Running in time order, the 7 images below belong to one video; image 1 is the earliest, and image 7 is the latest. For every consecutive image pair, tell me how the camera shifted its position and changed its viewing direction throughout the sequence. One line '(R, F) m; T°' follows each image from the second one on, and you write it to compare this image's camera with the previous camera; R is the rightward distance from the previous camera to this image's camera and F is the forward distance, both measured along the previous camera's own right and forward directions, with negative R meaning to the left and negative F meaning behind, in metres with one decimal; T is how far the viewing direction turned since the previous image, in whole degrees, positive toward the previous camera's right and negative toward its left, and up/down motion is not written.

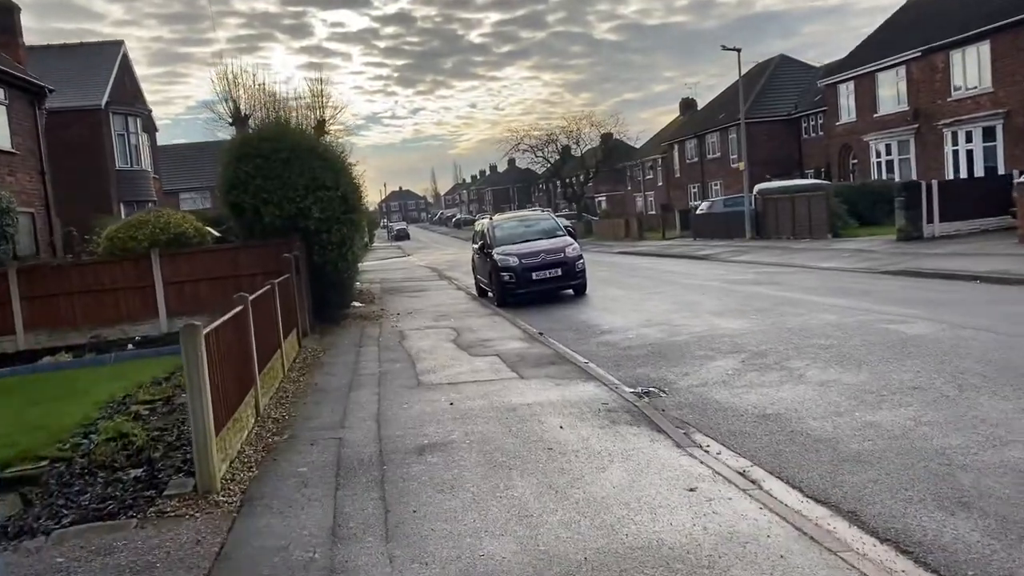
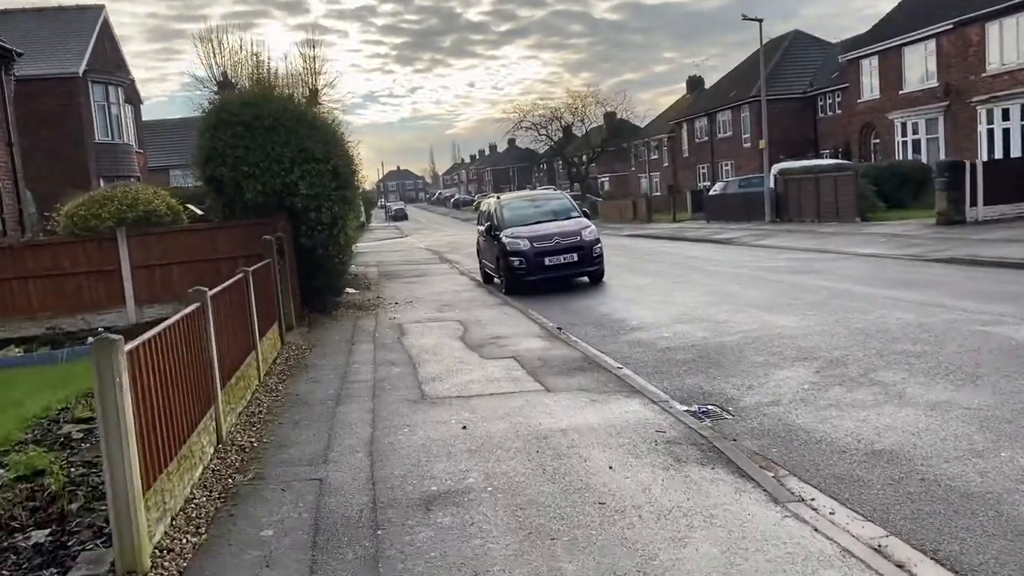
(-0.3, +1.7) m; 0°
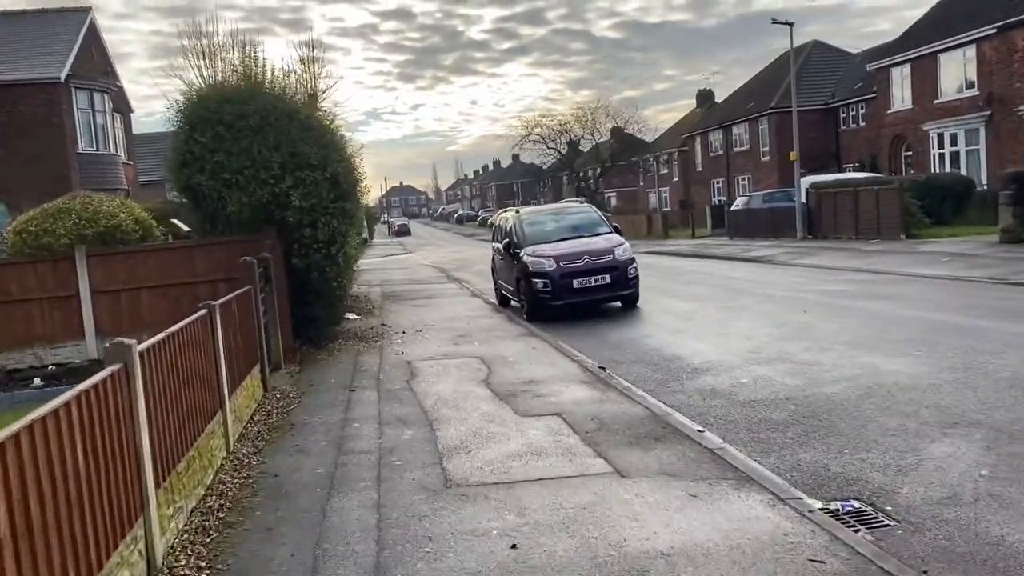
(-0.4, +2.1) m; 0°
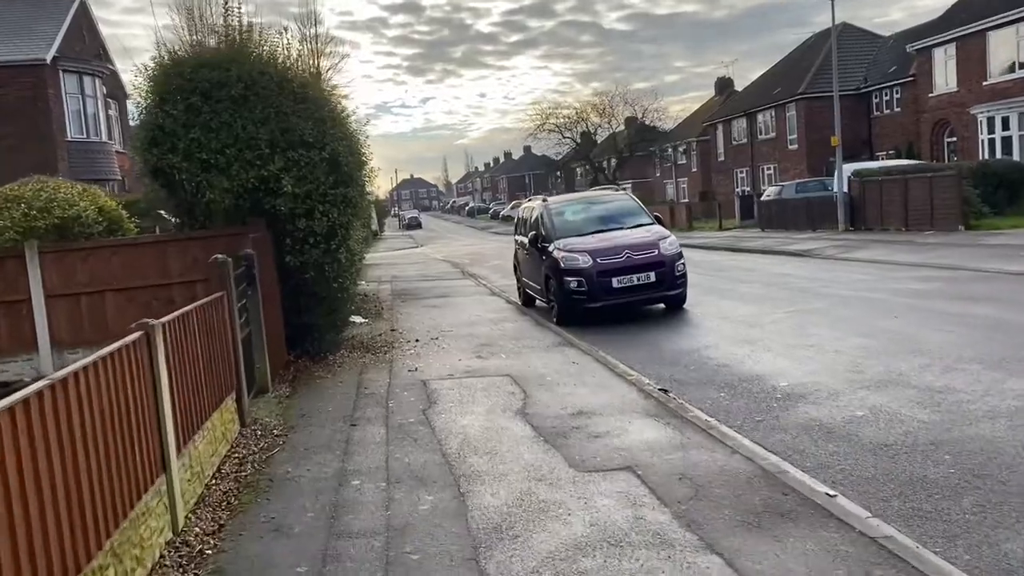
(-0.3, +1.9) m; -1°
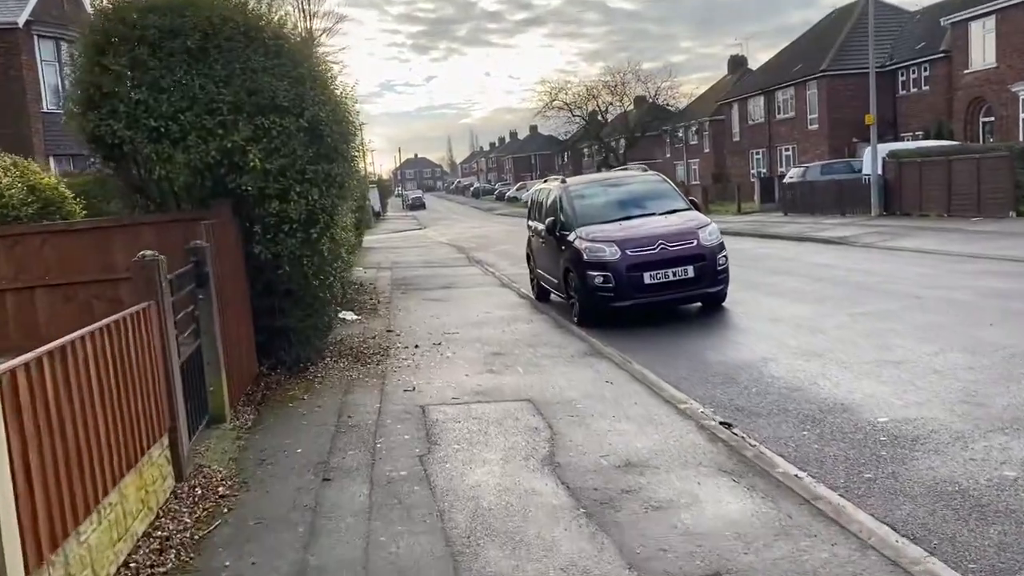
(-0.2, +1.8) m; 0°
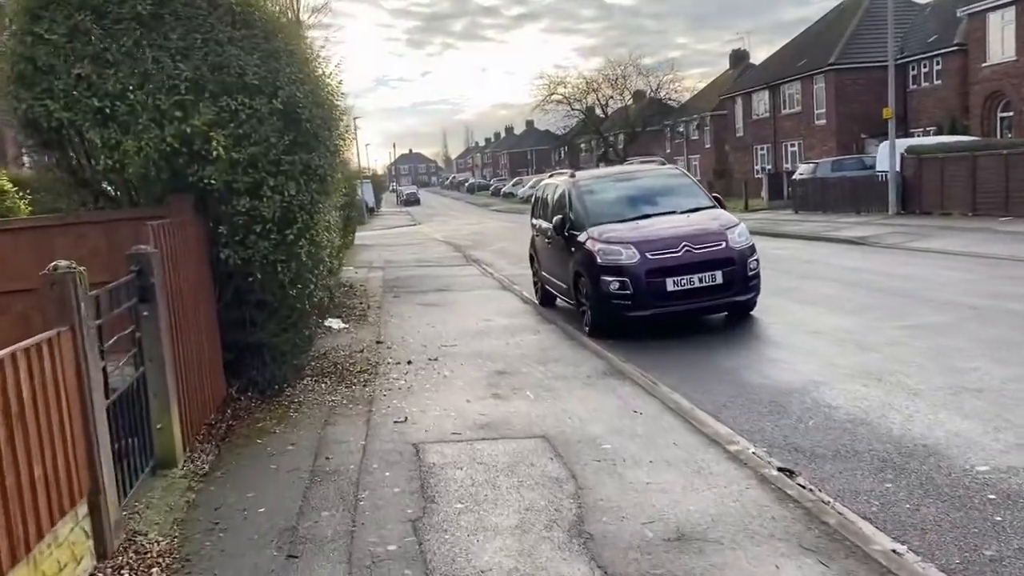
(-0.1, +1.2) m; 0°
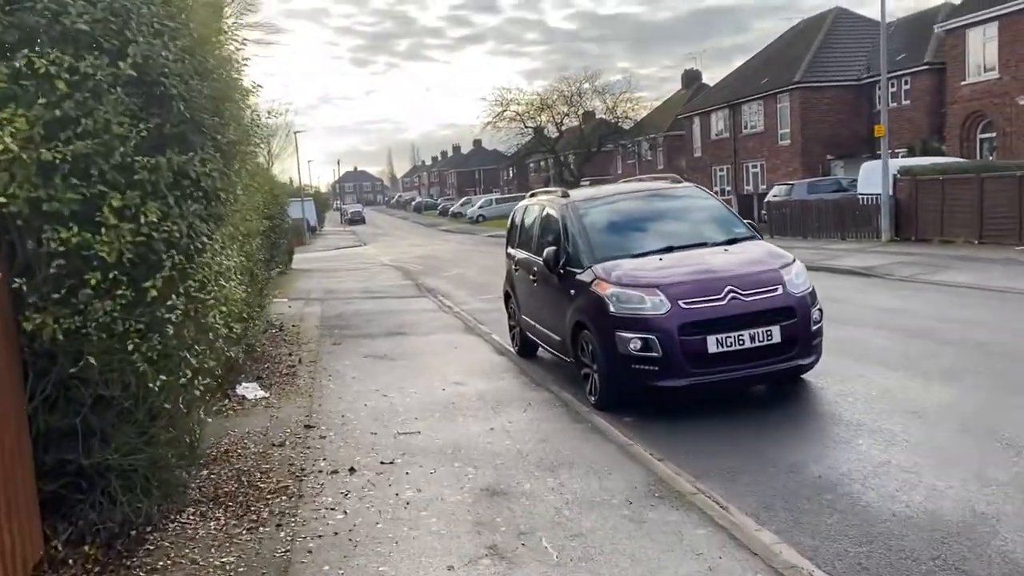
(-0.3, +2.7) m; +4°
